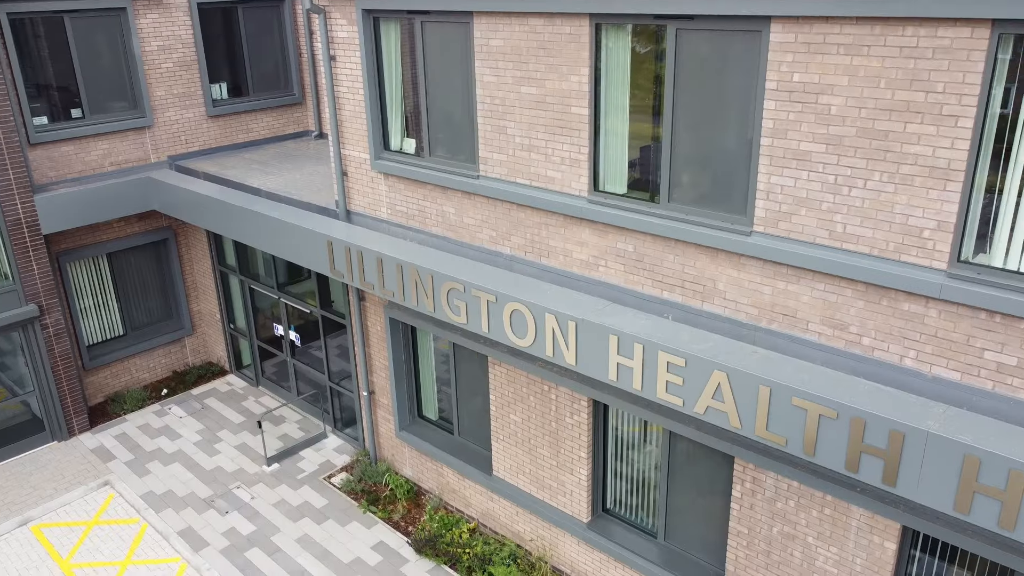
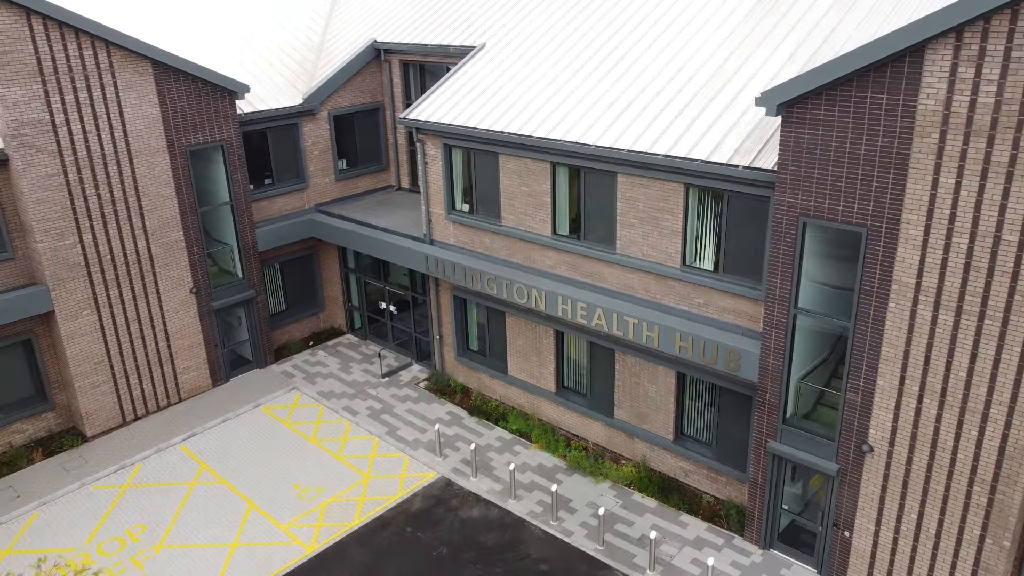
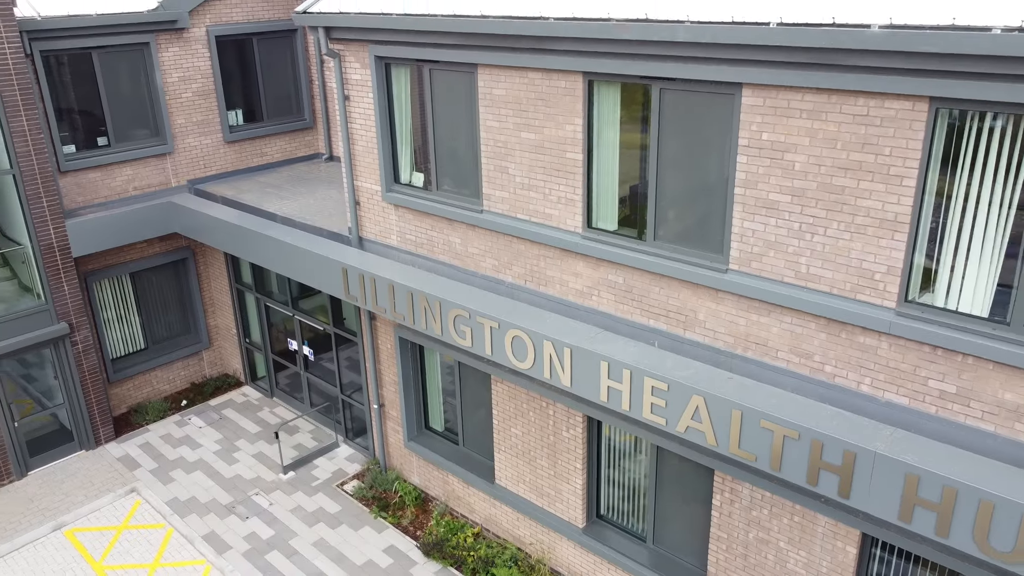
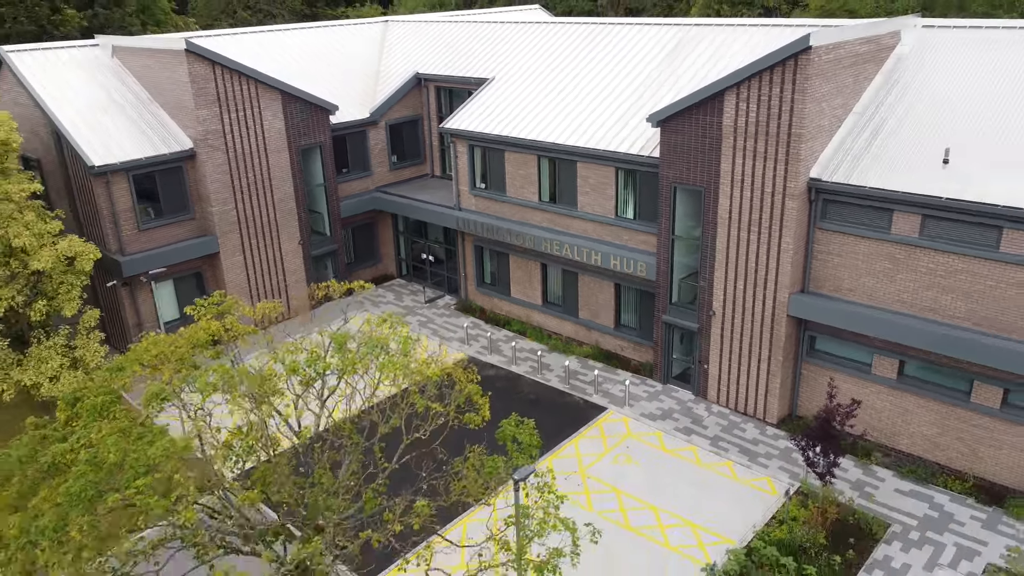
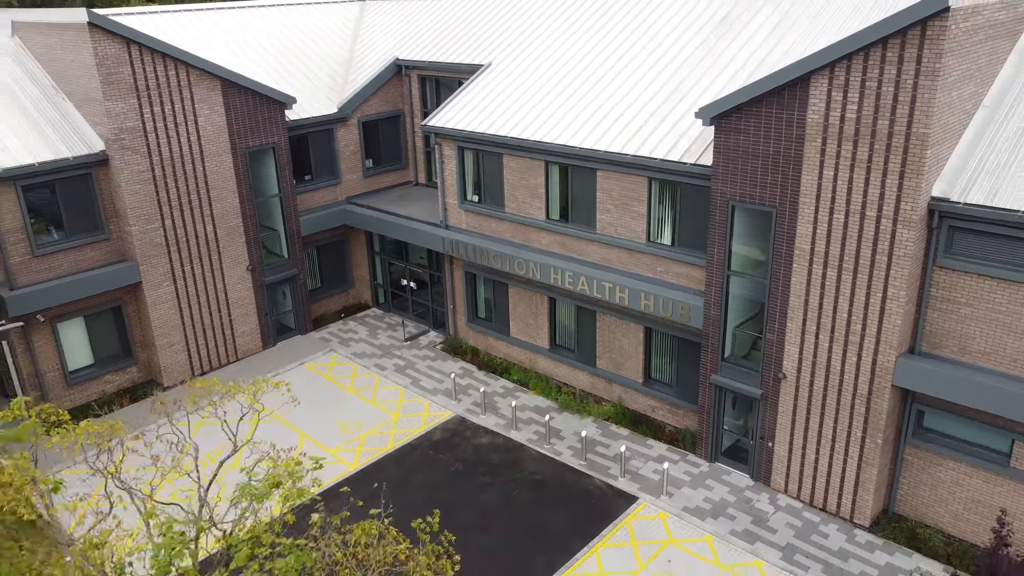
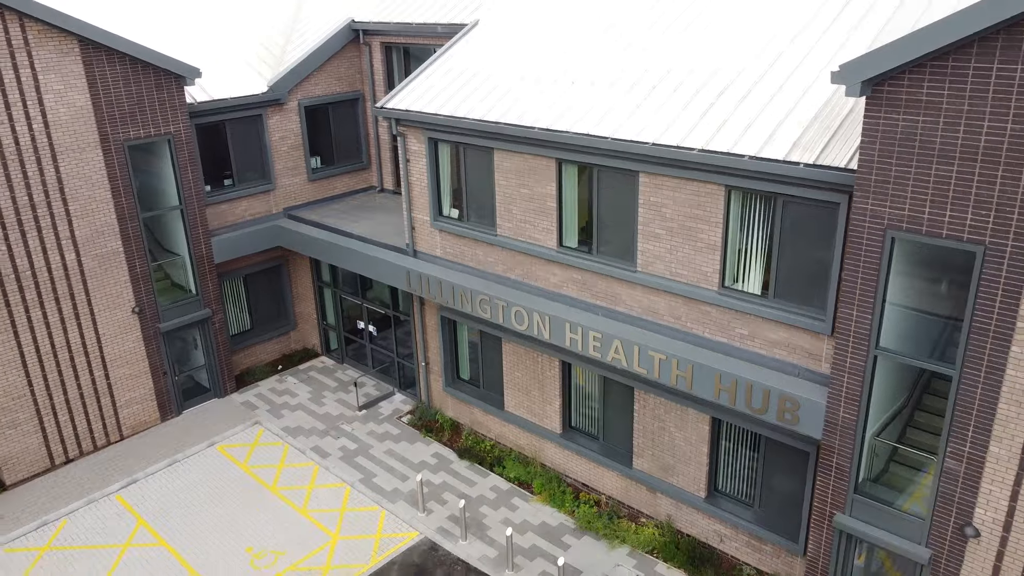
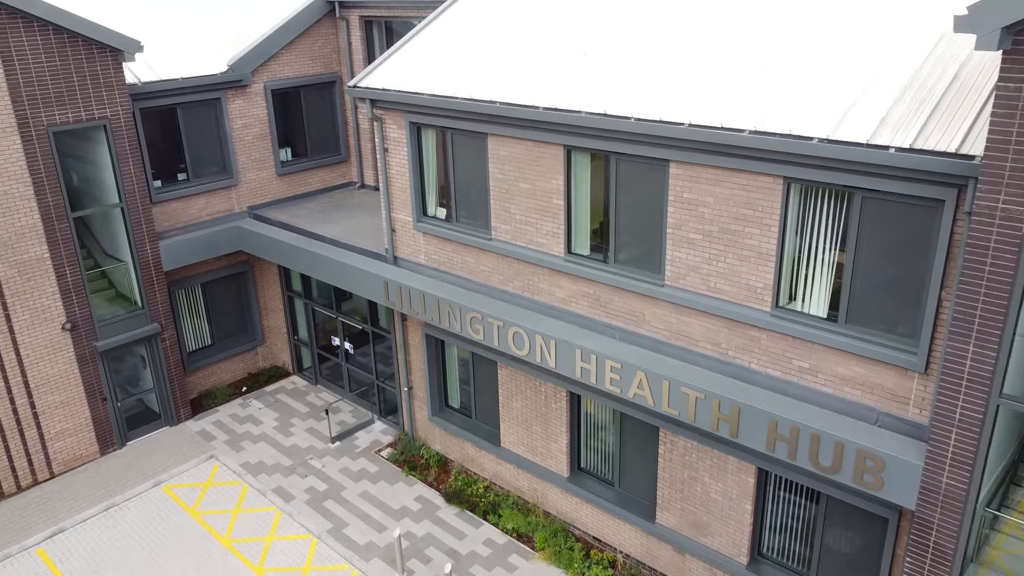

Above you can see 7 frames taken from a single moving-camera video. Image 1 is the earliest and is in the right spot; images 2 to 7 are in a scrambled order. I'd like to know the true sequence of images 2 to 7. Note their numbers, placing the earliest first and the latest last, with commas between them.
3, 7, 6, 2, 5, 4
